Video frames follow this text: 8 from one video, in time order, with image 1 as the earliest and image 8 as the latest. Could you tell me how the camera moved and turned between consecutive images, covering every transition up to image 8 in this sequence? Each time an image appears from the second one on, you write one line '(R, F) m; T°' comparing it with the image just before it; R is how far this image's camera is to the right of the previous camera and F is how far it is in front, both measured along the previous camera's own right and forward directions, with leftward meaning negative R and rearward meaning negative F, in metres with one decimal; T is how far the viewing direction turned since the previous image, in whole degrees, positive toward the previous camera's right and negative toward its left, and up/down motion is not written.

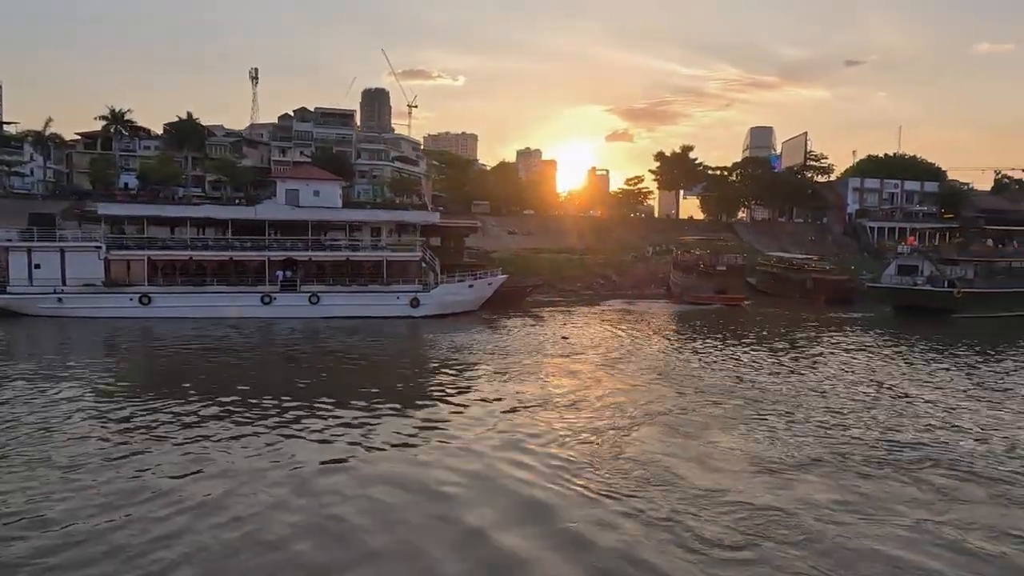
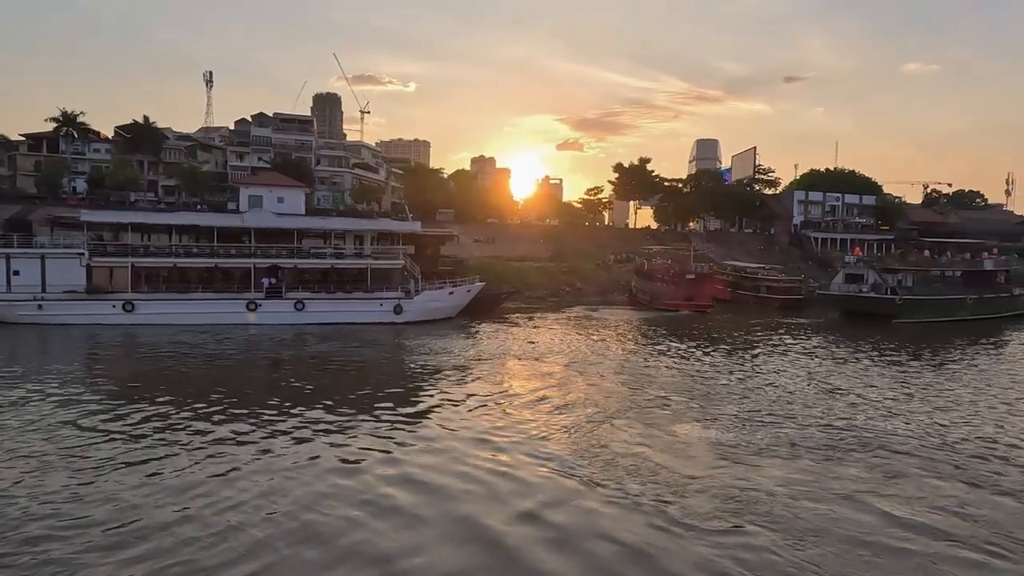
(-1.2, -1.0) m; +4°
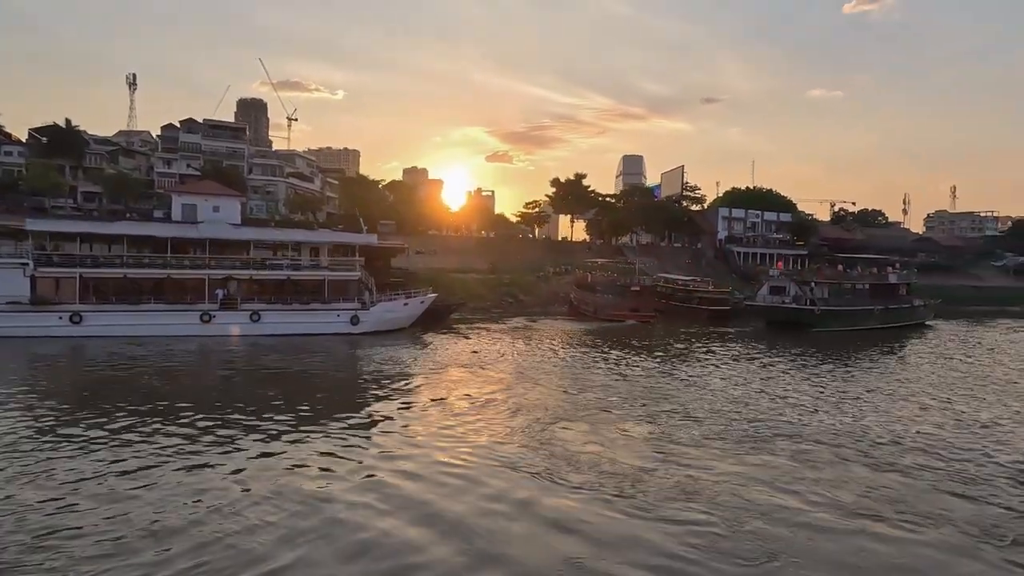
(-1.1, -1.0) m; +6°
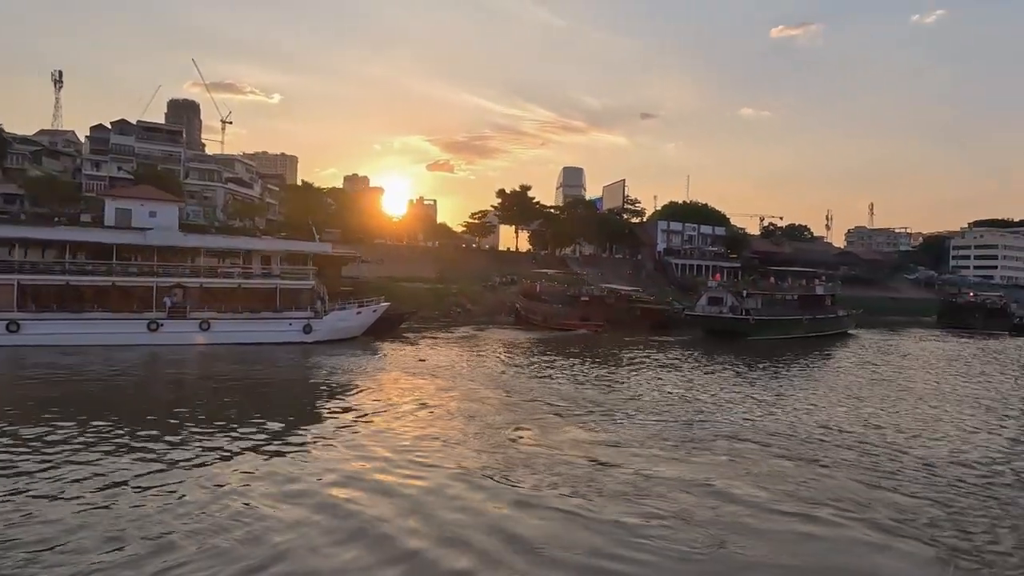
(-0.6, -0.6) m; +5°
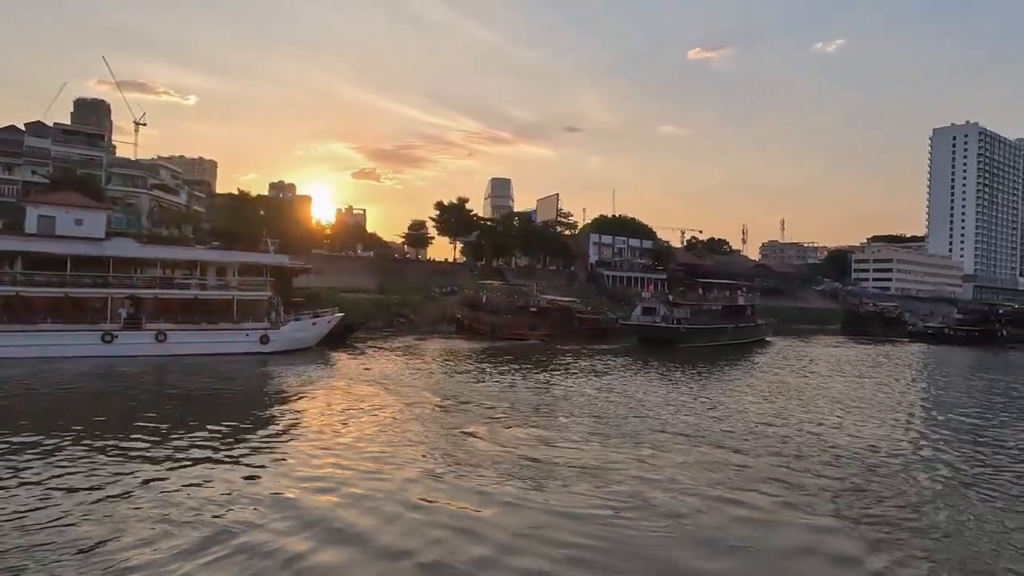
(-1.2, -1.4) m; +6°
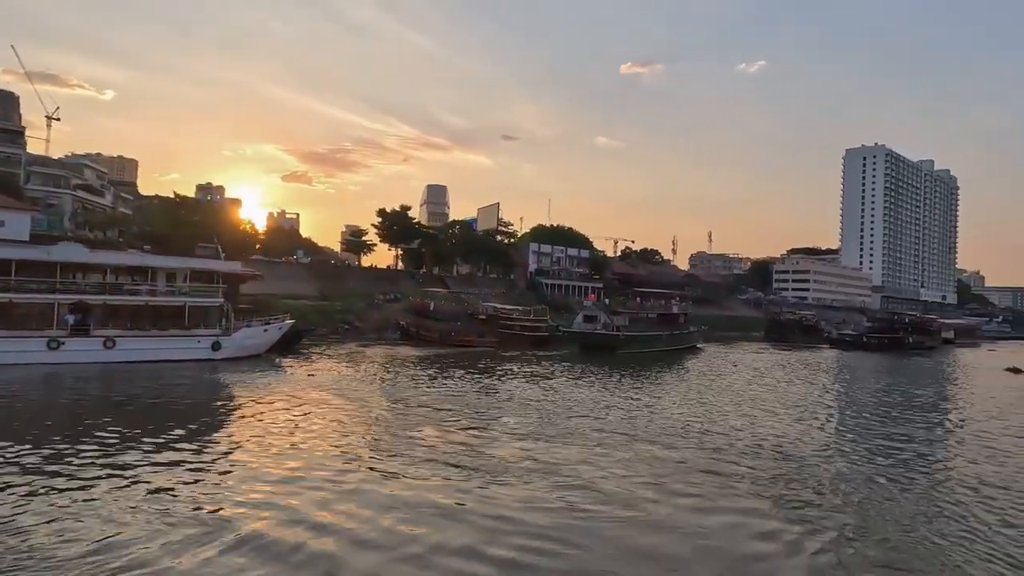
(-0.8, -1.1) m; +6°
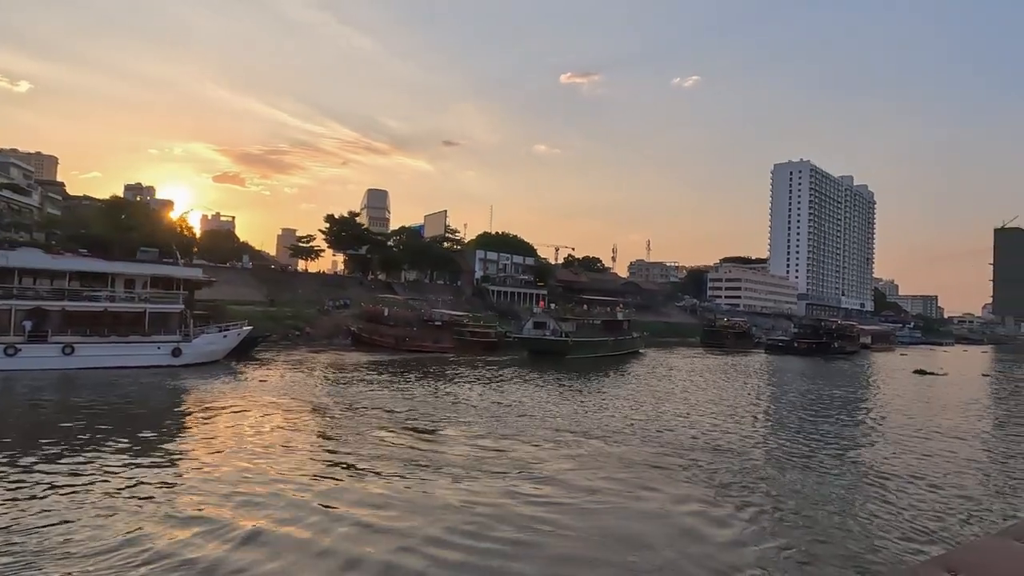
(-0.9, -1.3) m; +5°
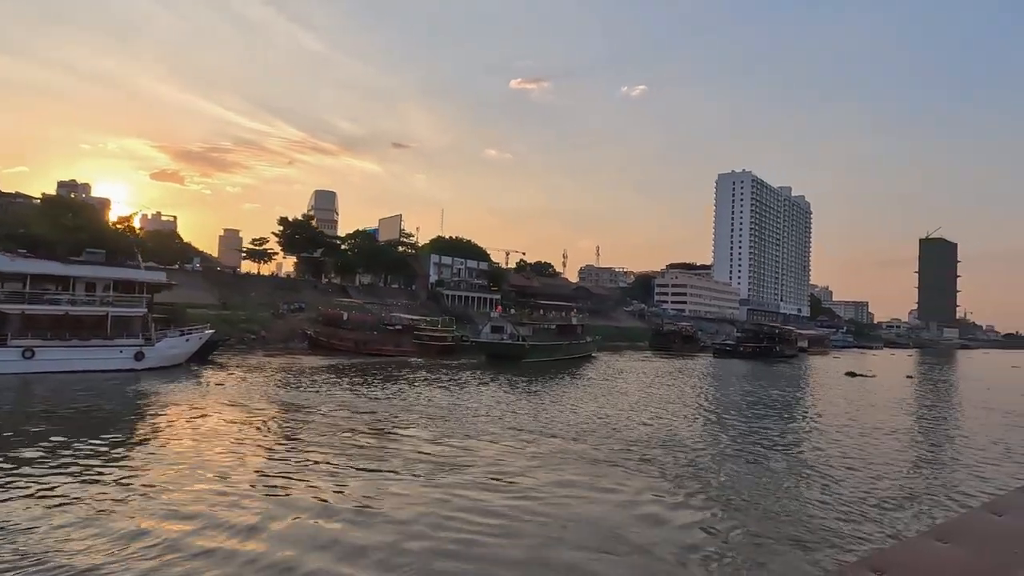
(-0.7, -1.1) m; +5°
